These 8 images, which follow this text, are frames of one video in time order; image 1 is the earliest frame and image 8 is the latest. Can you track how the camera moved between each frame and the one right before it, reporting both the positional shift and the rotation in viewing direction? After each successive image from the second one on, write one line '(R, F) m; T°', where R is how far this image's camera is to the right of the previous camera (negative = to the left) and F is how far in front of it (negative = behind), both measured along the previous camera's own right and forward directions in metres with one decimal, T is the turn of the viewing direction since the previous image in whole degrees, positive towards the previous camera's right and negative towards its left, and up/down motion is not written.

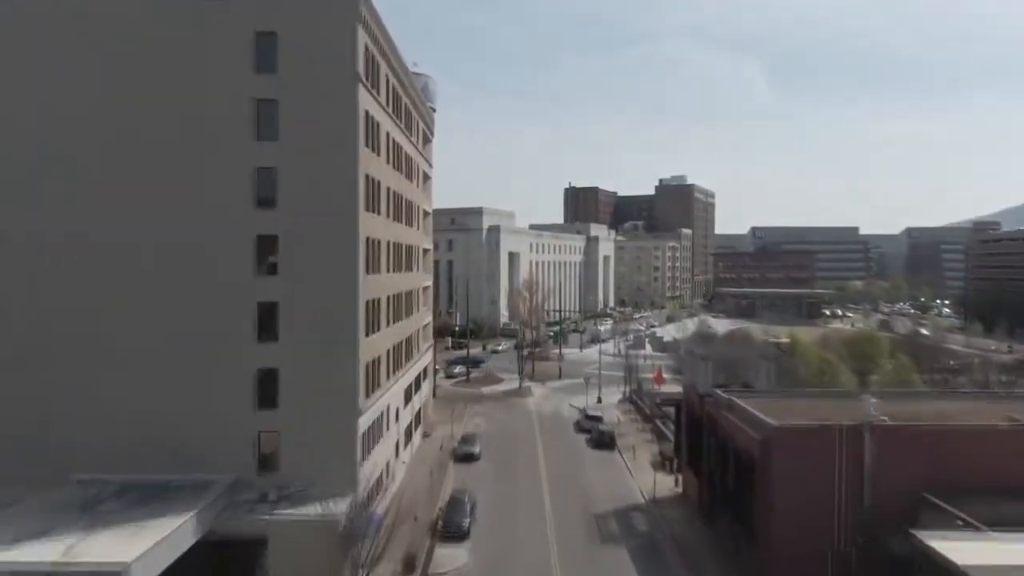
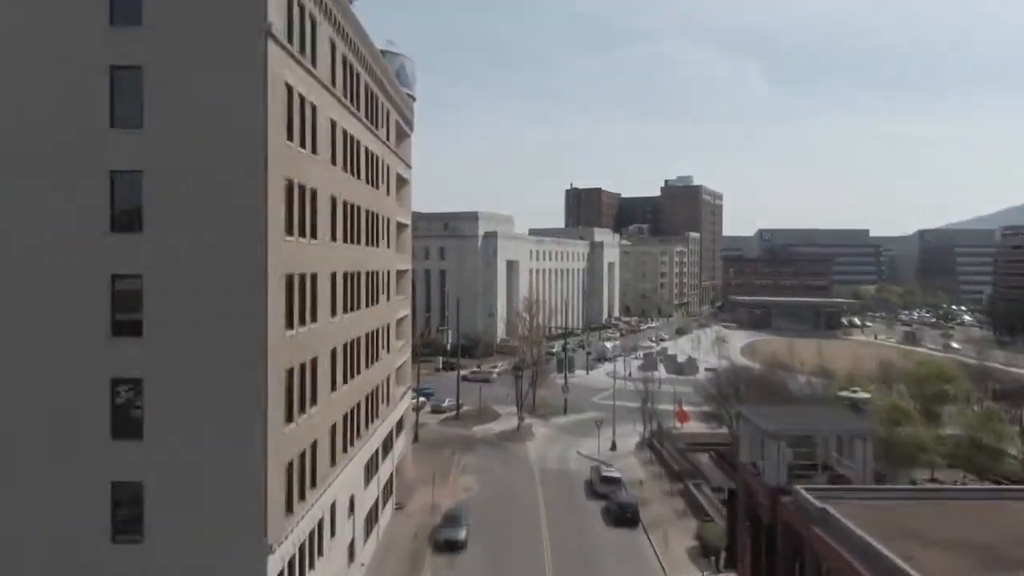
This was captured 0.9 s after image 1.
(+0.2, +7.0) m; 0°
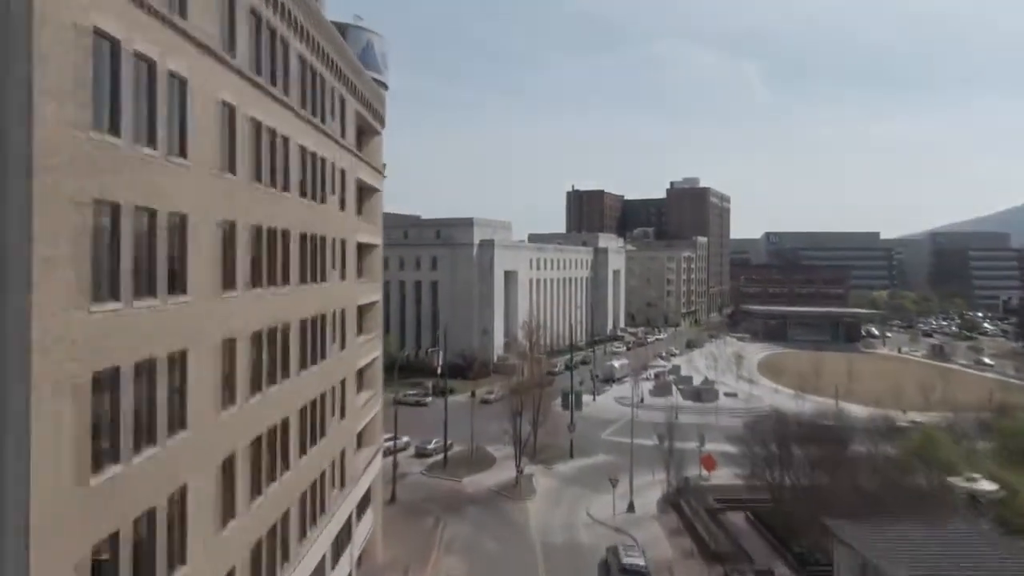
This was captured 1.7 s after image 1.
(+0.2, +6.2) m; 0°
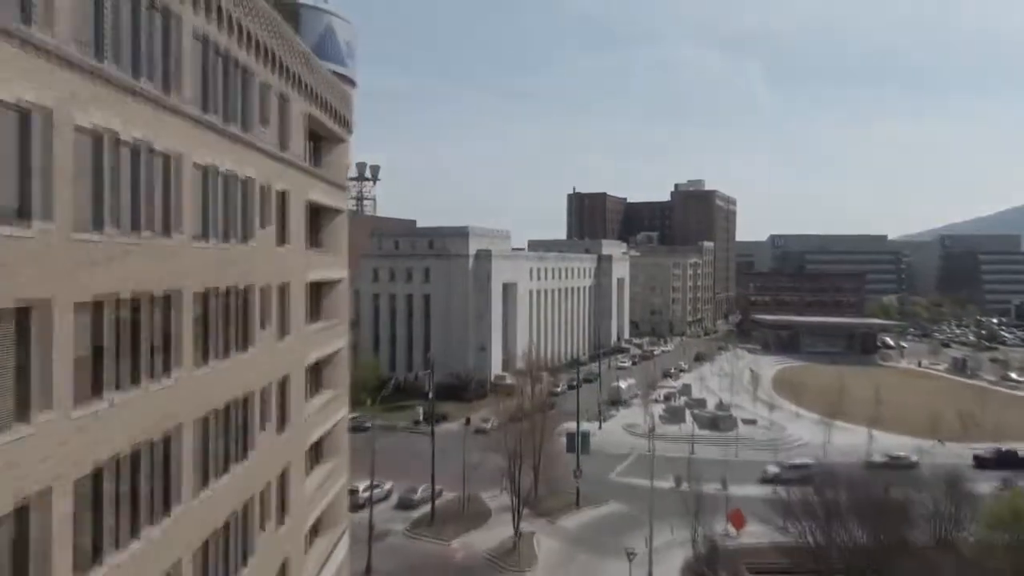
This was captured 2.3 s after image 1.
(+0.2, +4.7) m; 0°
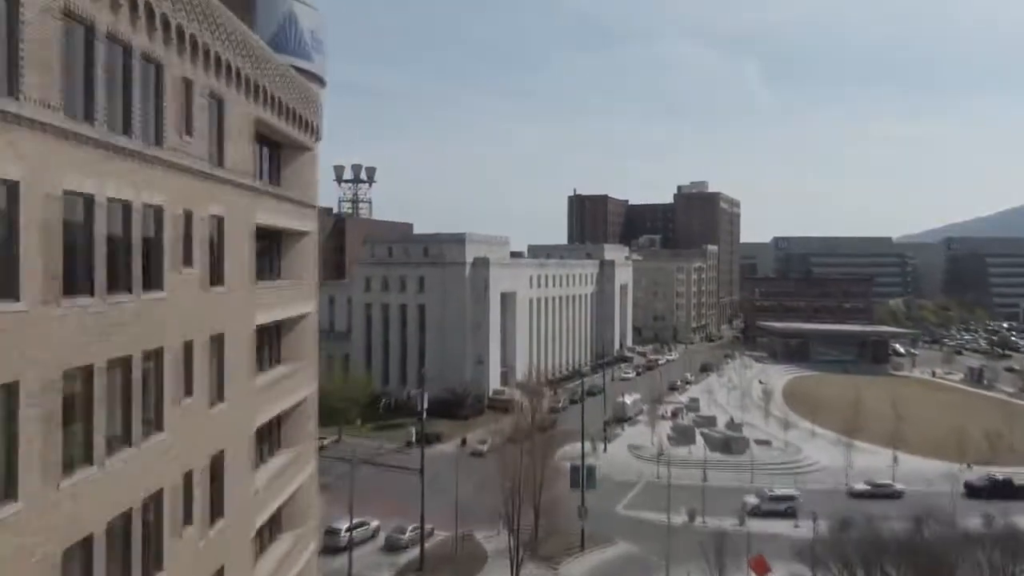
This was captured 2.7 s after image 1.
(+0.1, +3.1) m; 0°
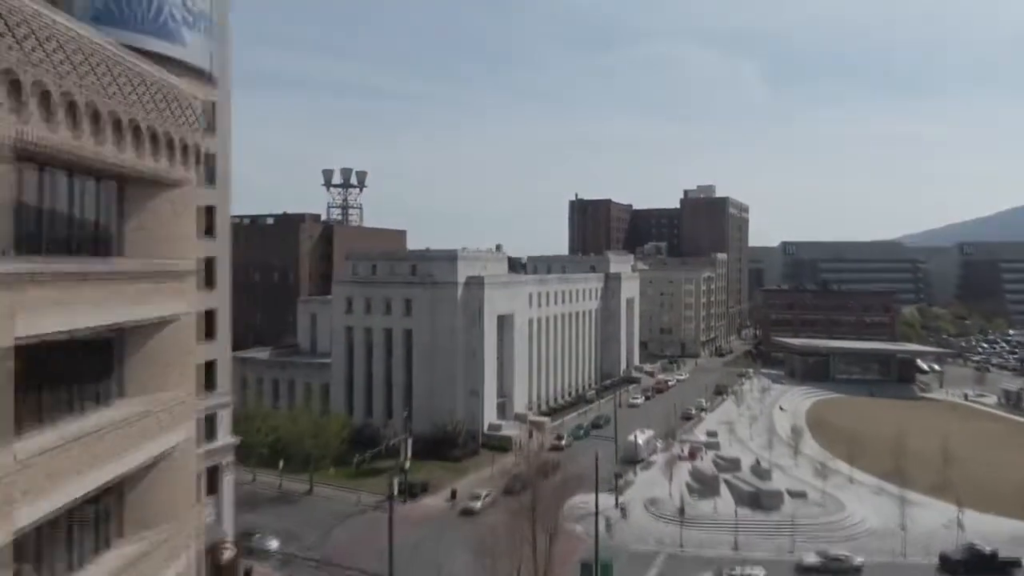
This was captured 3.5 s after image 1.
(+0.2, +6.2) m; 0°
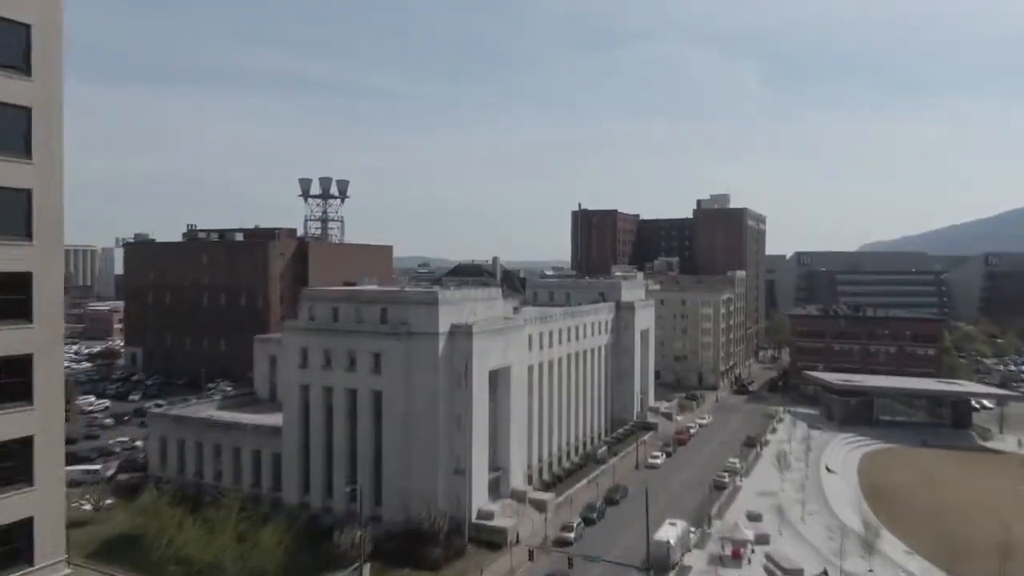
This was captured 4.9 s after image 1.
(+0.4, +10.9) m; 0°
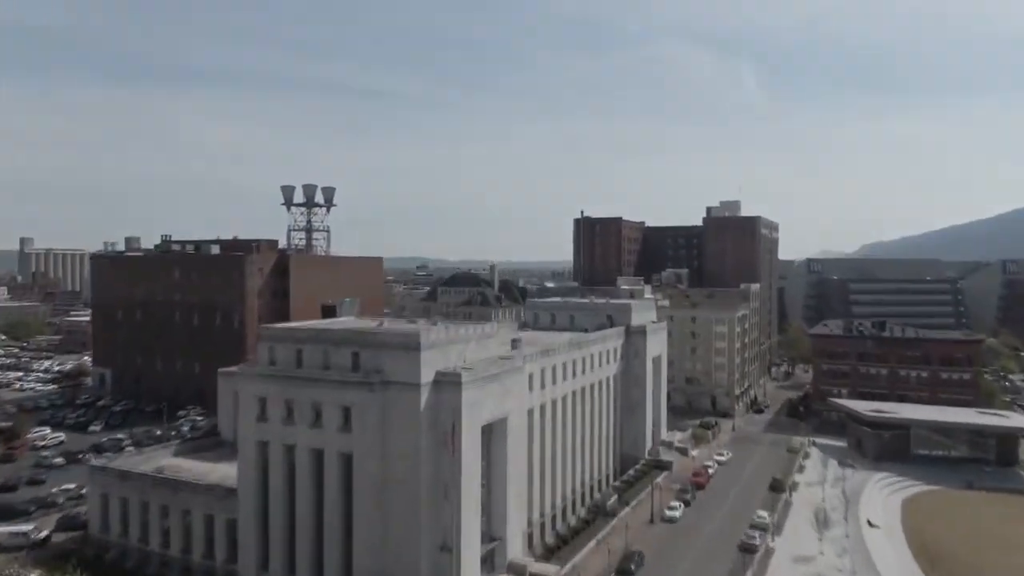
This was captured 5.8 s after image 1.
(+0.3, +7.0) m; 0°
